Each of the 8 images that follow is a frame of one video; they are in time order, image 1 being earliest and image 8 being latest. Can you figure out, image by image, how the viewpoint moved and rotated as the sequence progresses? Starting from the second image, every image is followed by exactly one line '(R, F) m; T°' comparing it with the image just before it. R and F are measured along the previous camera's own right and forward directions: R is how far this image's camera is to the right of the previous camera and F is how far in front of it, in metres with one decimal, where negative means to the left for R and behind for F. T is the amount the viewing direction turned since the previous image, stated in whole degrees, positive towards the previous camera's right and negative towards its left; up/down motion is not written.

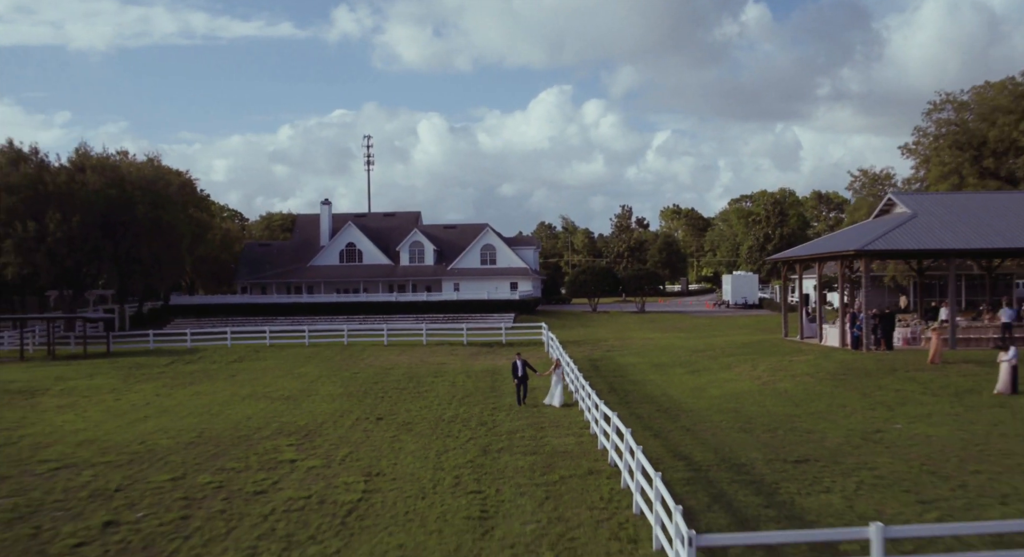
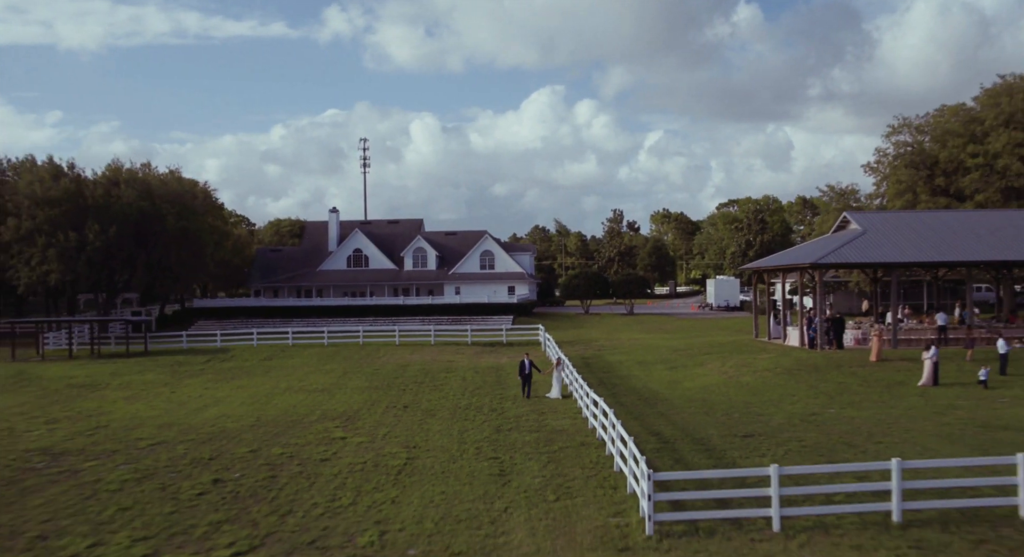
(-0.3, -3.1) m; +1°
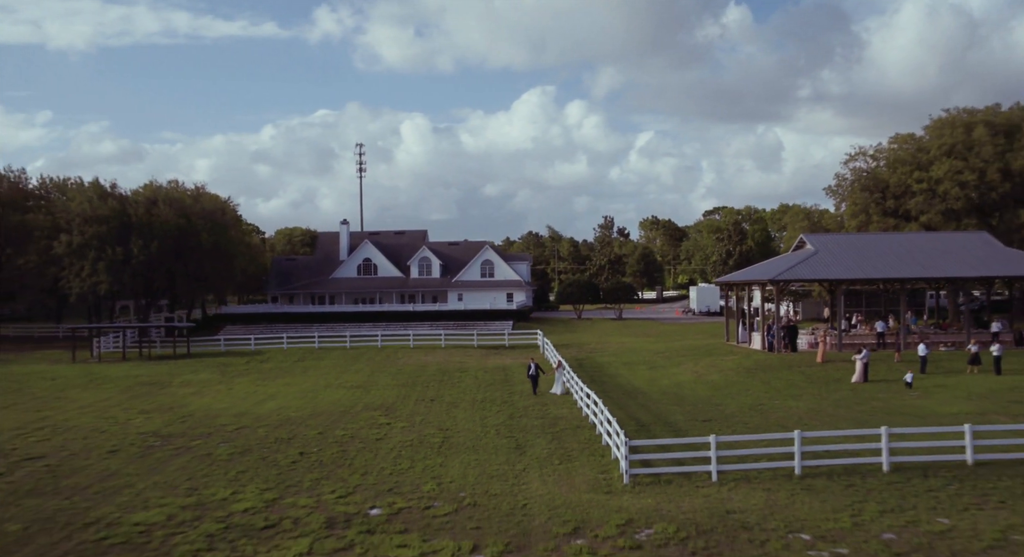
(-0.5, -4.2) m; +1°
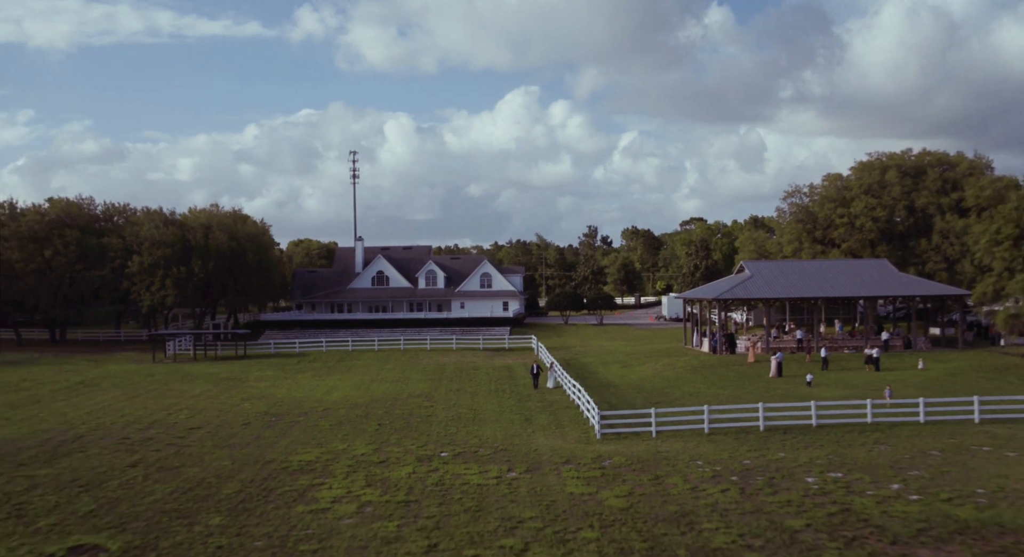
(-0.8, -8.0) m; +1°
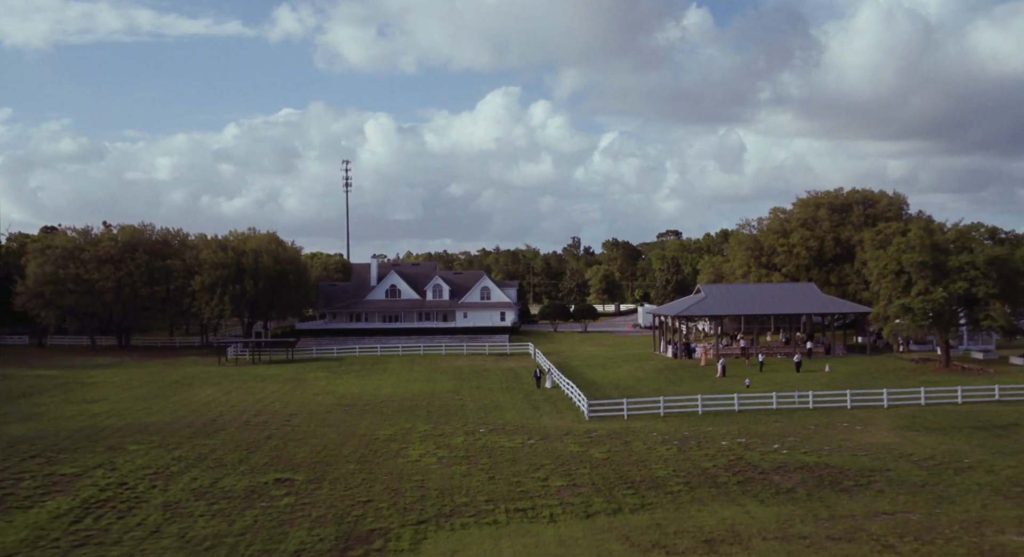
(-1.3, -9.4) m; +1°
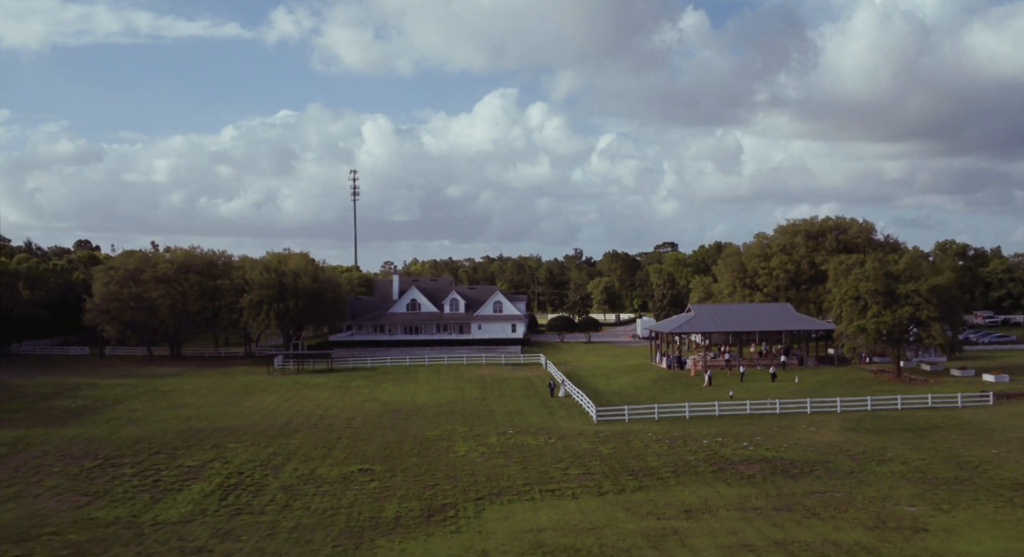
(-1.2, -7.1) m; 0°
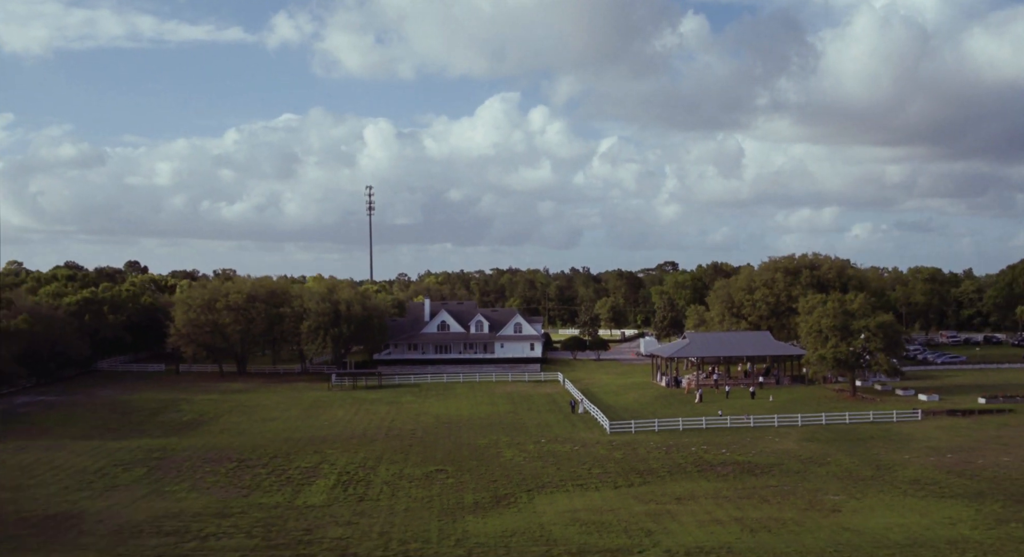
(-1.8, -10.6) m; 0°
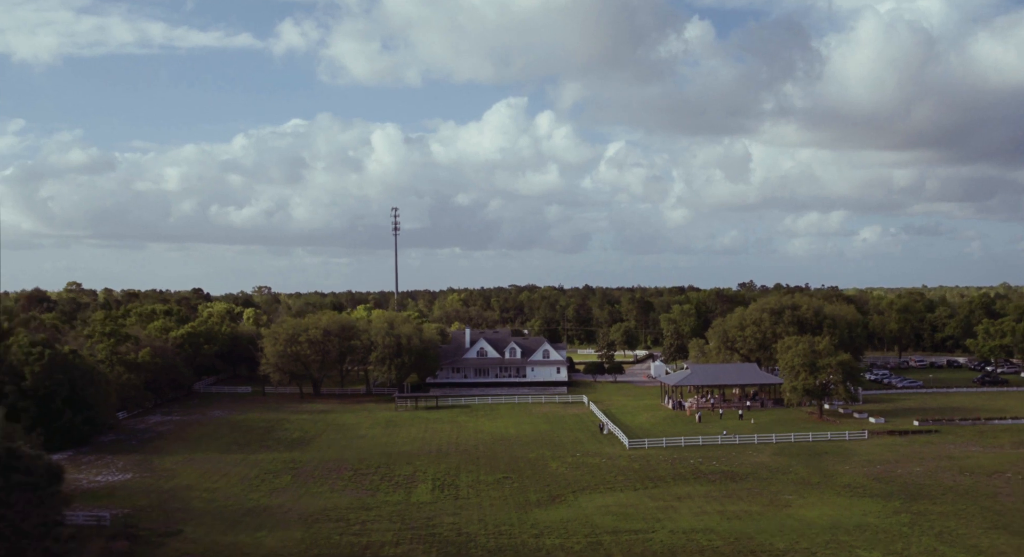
(-2.8, -15.2) m; -1°
